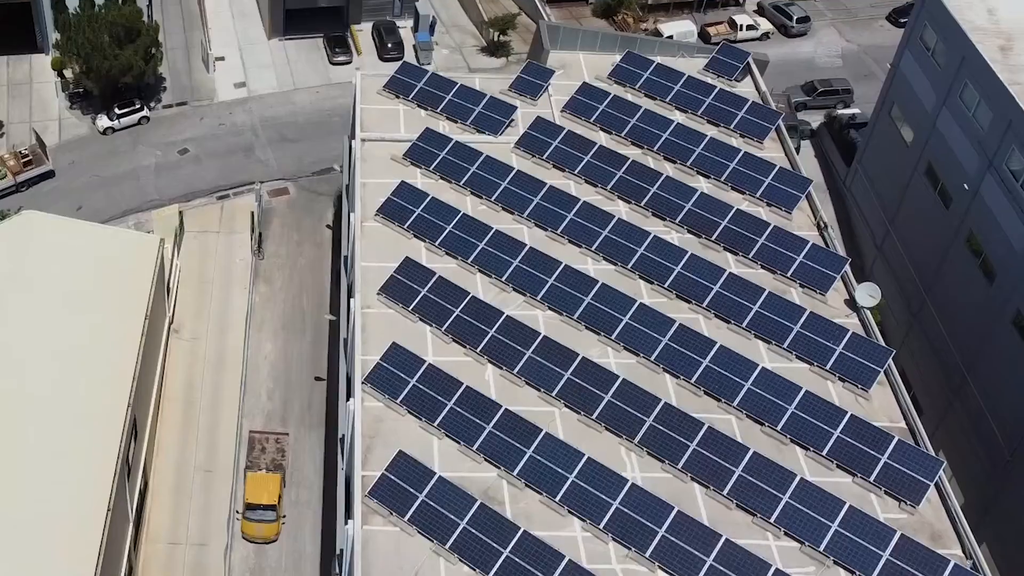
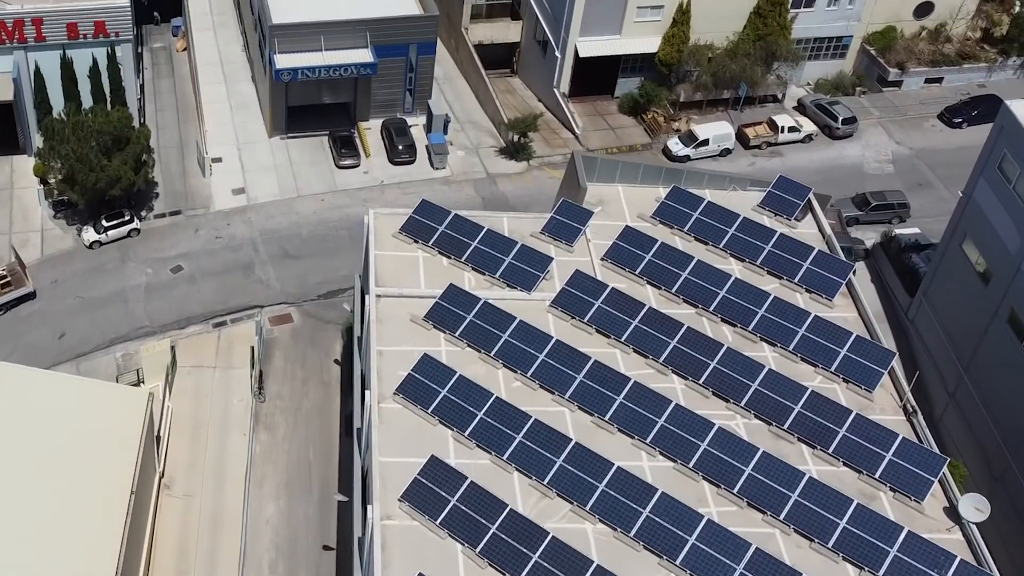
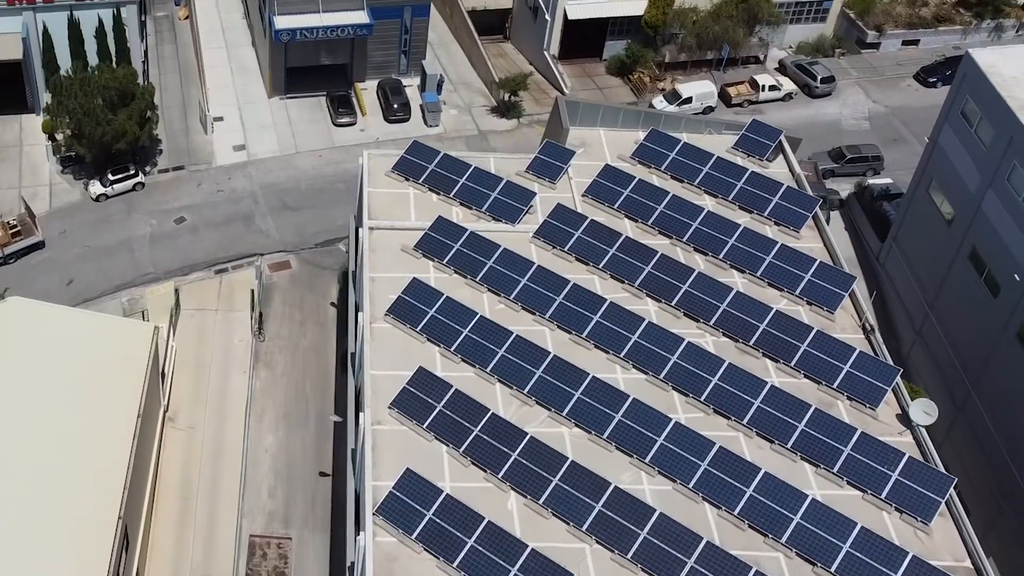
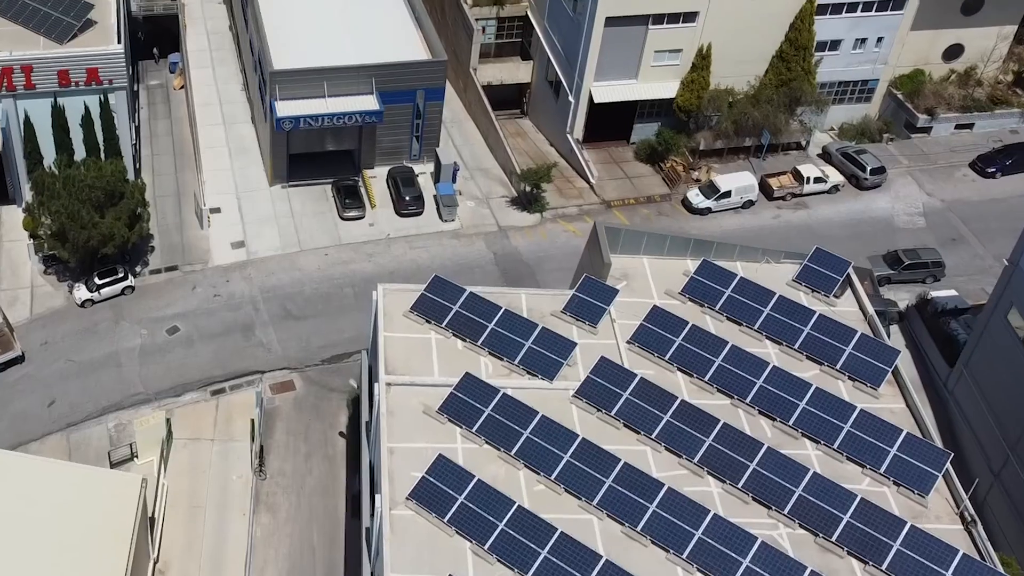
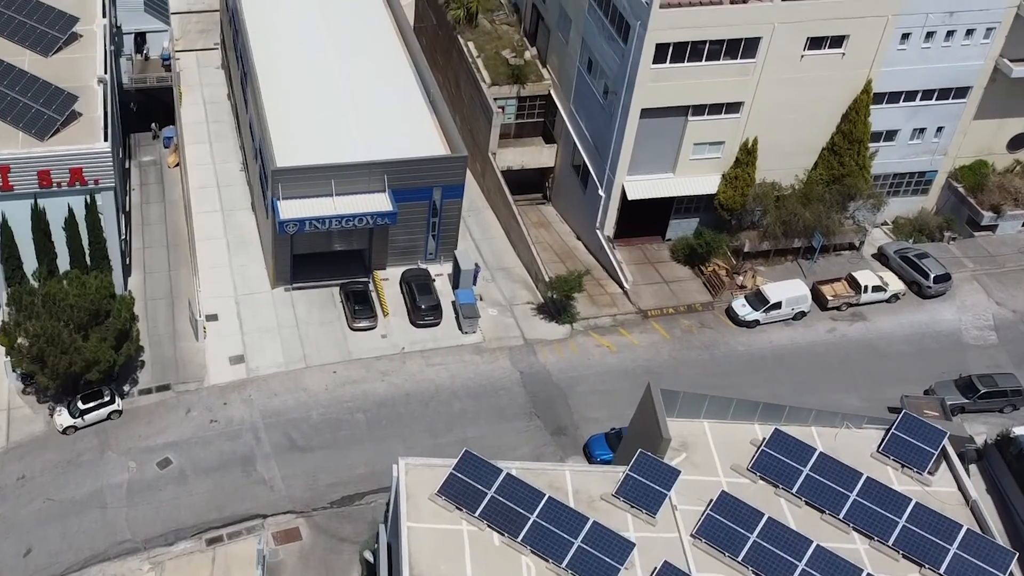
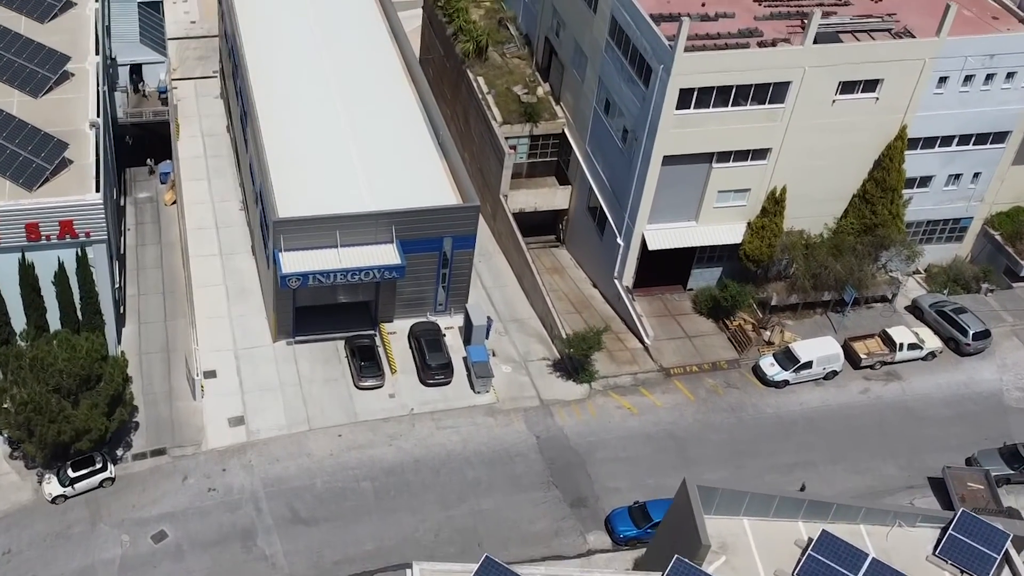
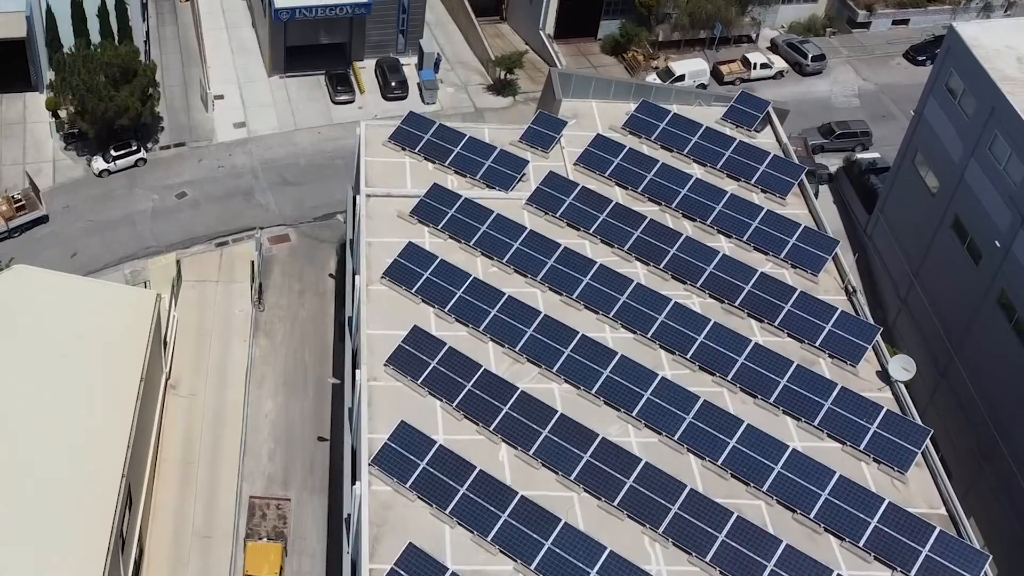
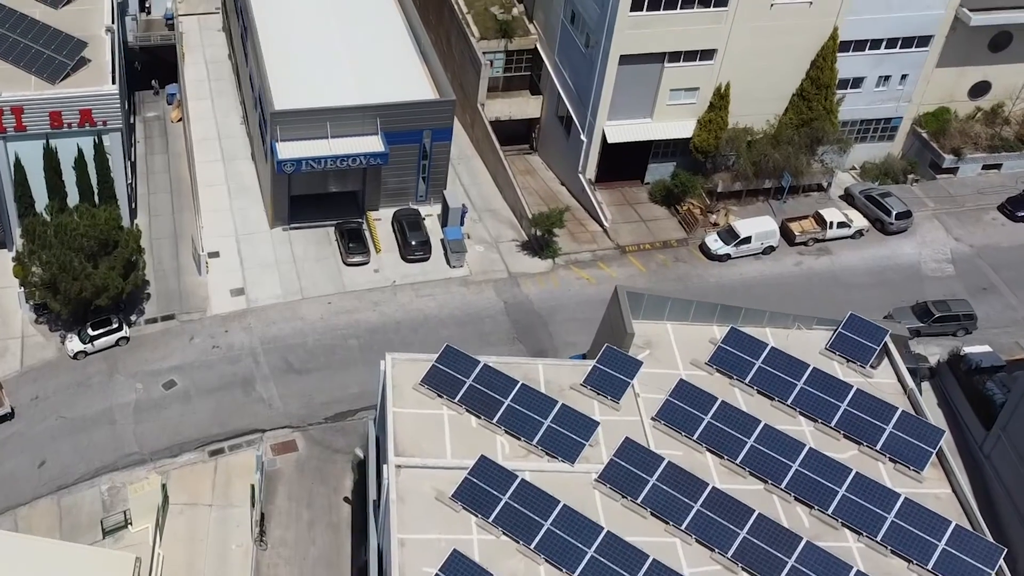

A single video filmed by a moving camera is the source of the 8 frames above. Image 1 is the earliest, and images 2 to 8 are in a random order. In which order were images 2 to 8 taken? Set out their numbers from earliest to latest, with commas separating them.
7, 3, 2, 4, 8, 5, 6
